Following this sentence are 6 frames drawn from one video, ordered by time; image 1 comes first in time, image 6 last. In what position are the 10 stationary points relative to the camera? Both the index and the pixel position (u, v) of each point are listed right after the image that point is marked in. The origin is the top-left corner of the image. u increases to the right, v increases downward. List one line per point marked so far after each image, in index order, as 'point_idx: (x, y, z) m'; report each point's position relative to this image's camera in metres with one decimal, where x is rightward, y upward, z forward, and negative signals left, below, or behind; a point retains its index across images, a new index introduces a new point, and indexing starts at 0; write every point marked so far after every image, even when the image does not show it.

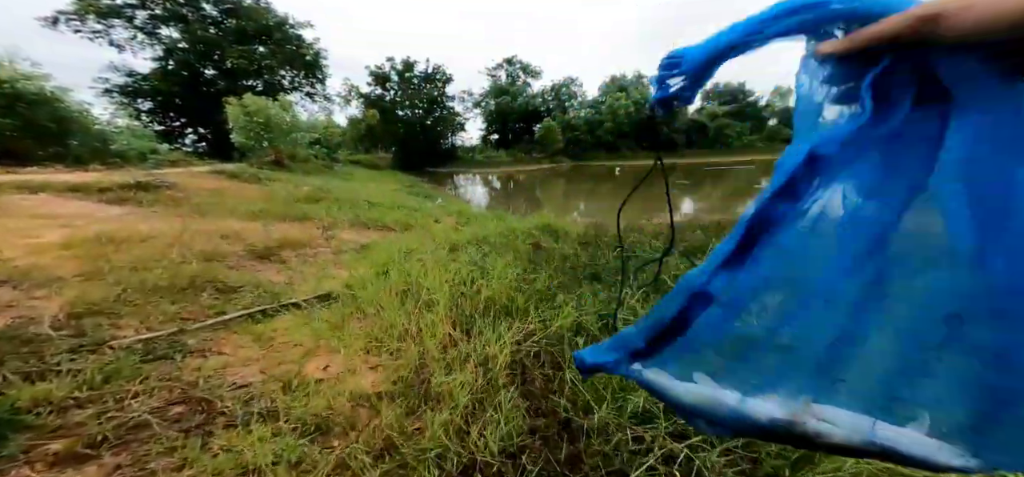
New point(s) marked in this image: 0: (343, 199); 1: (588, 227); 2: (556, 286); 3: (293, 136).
0: (-3.7, +0.9, +8.6) m
1: (+1.7, +0.3, +8.9) m
2: (+0.4, -0.5, +4.1) m
3: (-7.7, +3.6, +13.9) m
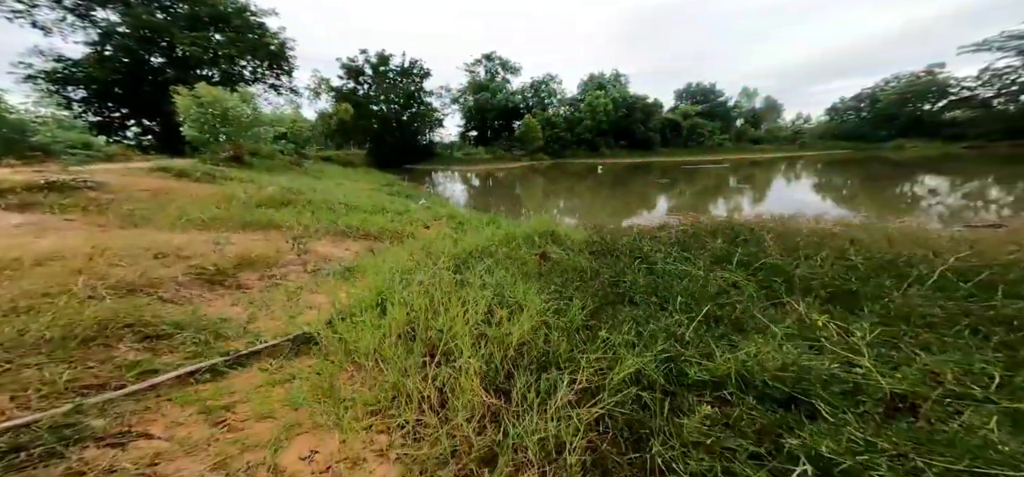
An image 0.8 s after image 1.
0: (-3.7, +0.7, +7.5) m
1: (+1.6, +0.2, +8.2) m
2: (+0.7, -0.6, +3.3) m
3: (-8.2, +3.4, +12.5) m
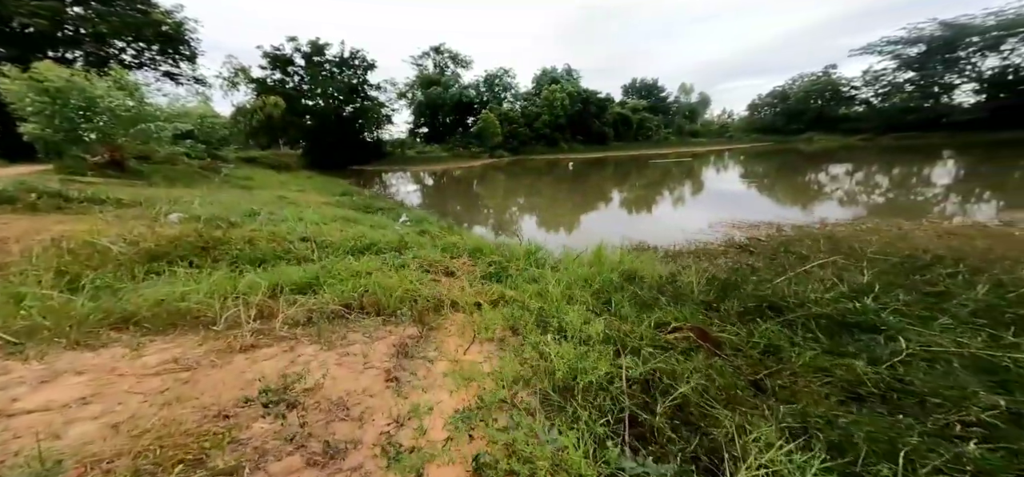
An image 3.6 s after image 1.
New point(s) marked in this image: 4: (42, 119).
0: (-2.9, 0.0, +4.5) m
1: (+2.3, -0.3, +6.0) m
2: (+2.3, -1.2, +1.1) m
3: (-8.2, +2.5, +8.7) m
4: (-8.9, +2.3, +7.5) m
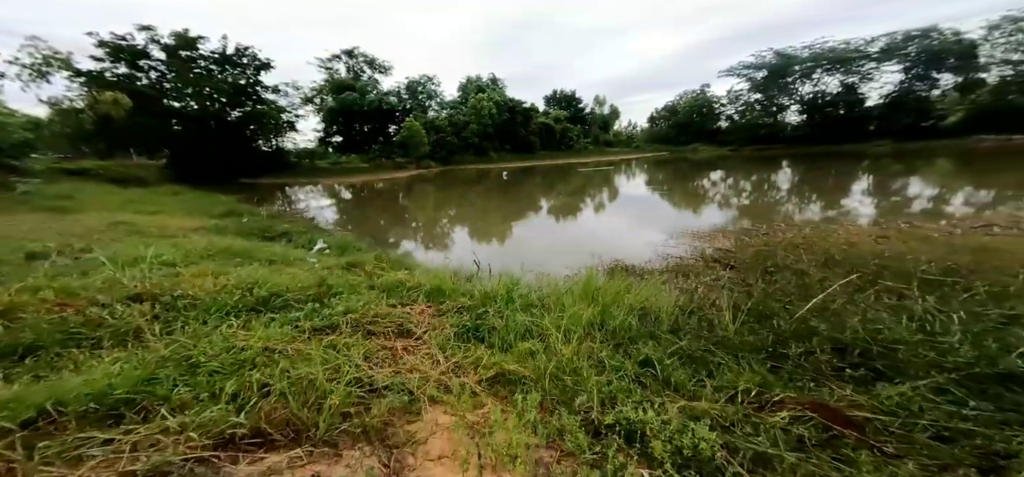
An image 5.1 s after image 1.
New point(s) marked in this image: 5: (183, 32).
0: (-2.9, -0.5, +2.5) m
1: (+1.8, -0.5, +5.1) m
2: (+2.9, -1.2, +0.3) m
3: (-9.1, +1.7, +5.4) m
4: (-9.5, +1.5, +4.1) m
5: (-13.8, +8.8, +16.3) m
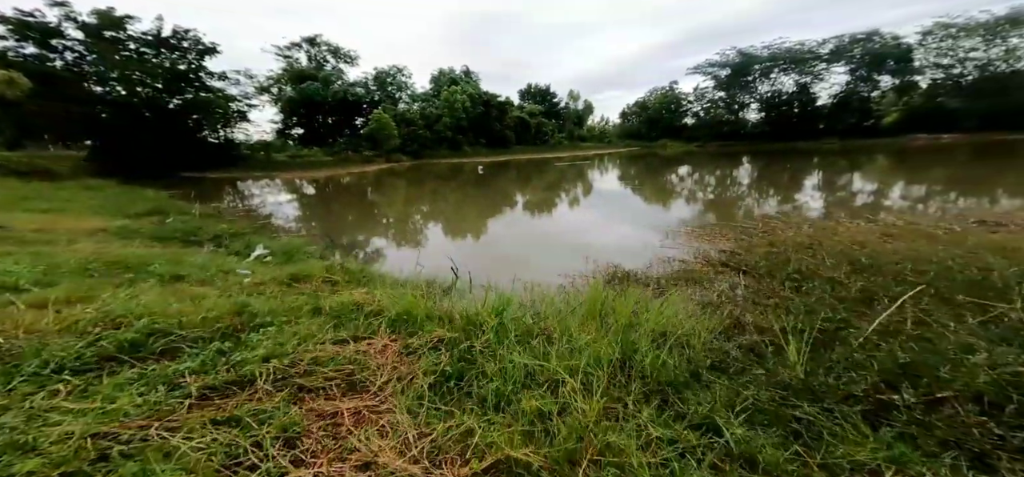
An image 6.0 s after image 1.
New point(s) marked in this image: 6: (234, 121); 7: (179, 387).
0: (-2.8, -0.6, +1.3) m
1: (+1.7, -0.6, +4.3) m
2: (+3.1, -1.3, -0.4) m
3: (-9.3, +1.5, +3.8) m
4: (-9.6, +1.3, +2.4) m
5: (-14.8, +8.7, +14.2) m
6: (-12.8, +5.5, +17.7) m
7: (-1.7, -0.7, +2.1) m
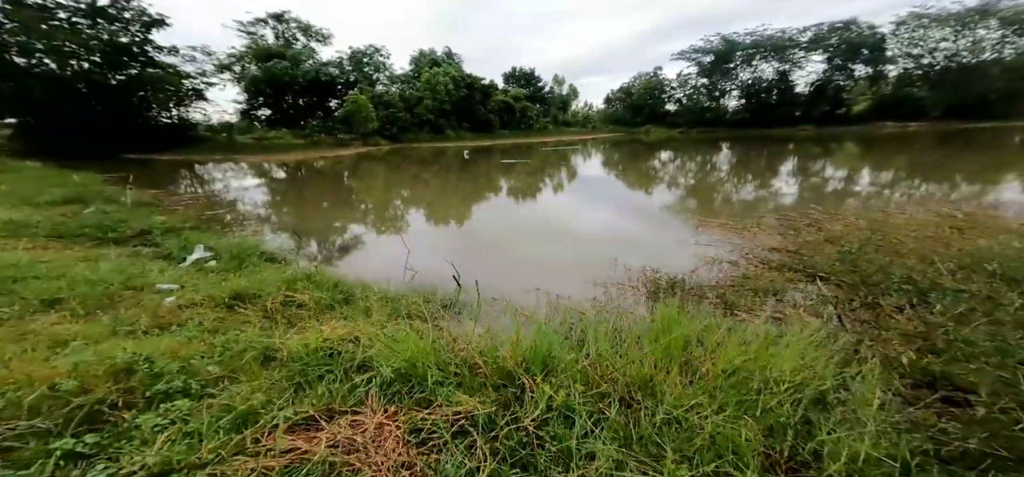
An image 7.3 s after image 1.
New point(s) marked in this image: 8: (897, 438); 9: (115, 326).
0: (-2.4, -0.7, +0.1) m
1: (+2.0, -0.6, +3.2) m
2: (+3.6, -1.5, -1.4) m
3: (-9.0, +1.4, +2.2) m
4: (-9.2, +1.2, +0.8) m
5: (-15.0, +9.0, +12.1) m
6: (-13.1, +5.9, +15.8) m
7: (-1.3, -0.8, +0.9) m
8: (+1.7, -0.9, +1.7) m
9: (-2.4, -0.5, +2.3) m
